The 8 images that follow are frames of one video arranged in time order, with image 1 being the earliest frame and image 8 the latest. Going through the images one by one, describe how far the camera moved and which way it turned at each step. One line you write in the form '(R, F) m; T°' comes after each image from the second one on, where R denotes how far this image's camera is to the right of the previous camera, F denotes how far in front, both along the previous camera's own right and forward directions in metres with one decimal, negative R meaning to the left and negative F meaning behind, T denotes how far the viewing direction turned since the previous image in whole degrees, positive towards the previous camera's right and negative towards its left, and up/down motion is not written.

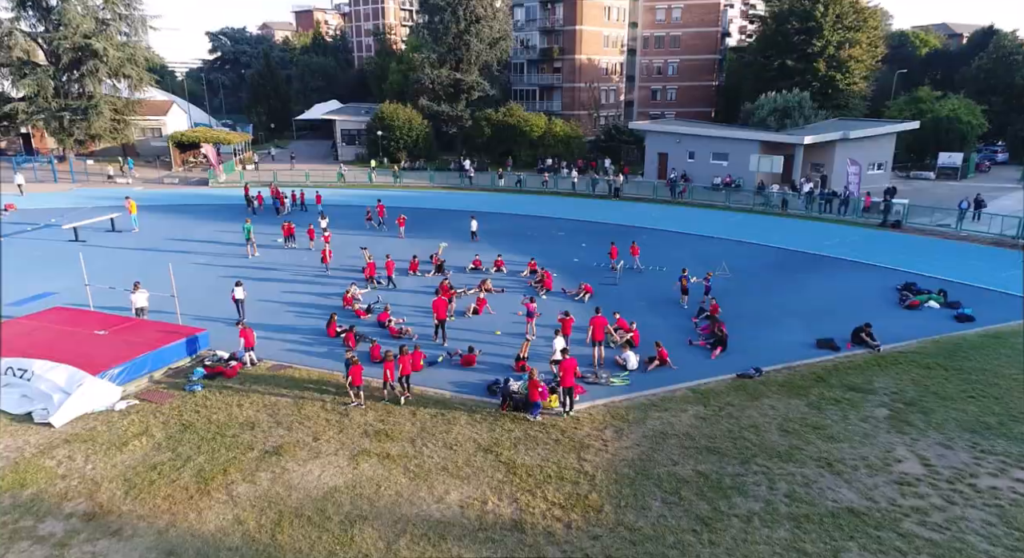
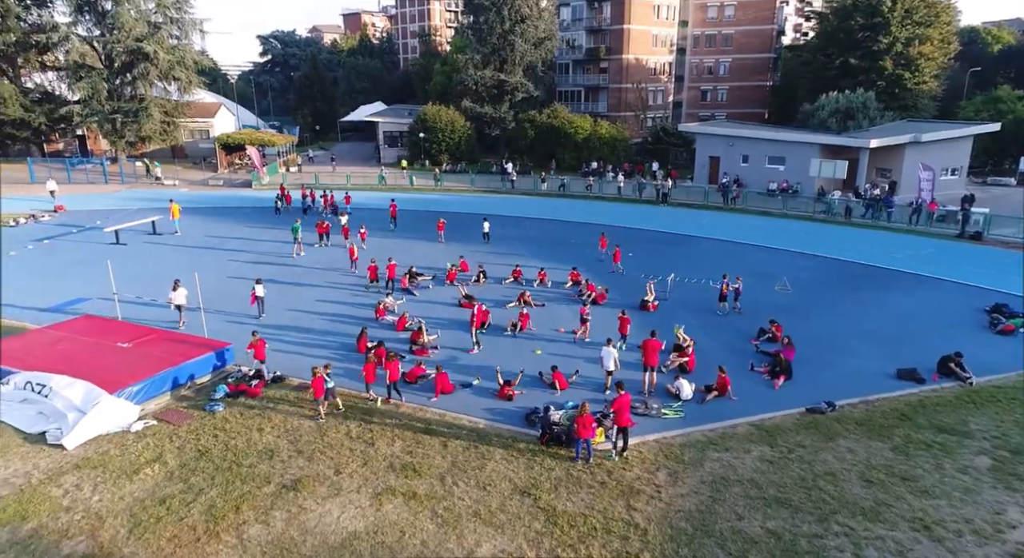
(0.0, +1.2) m; -4°
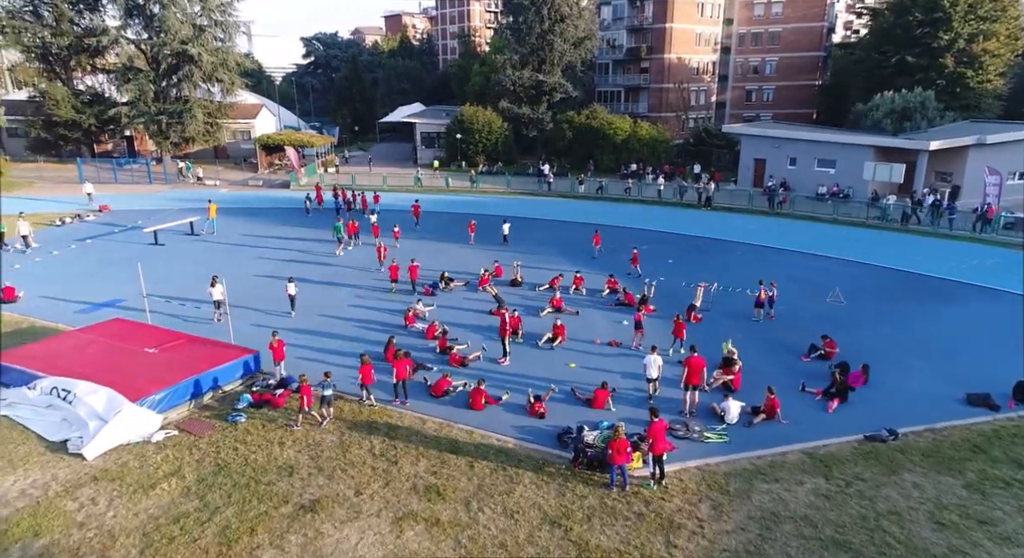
(+0.1, +0.7) m; -3°
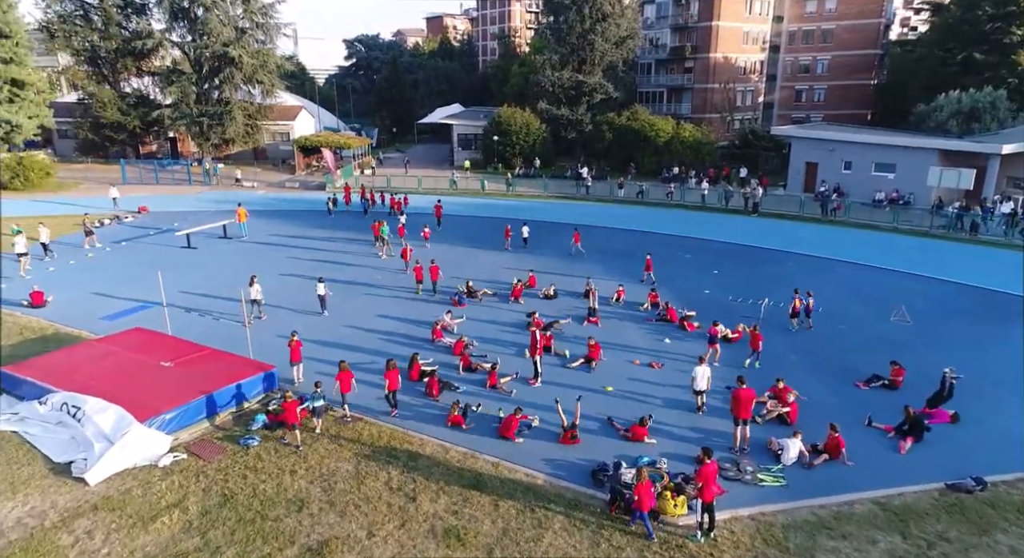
(+0.1, +1.1) m; -3°
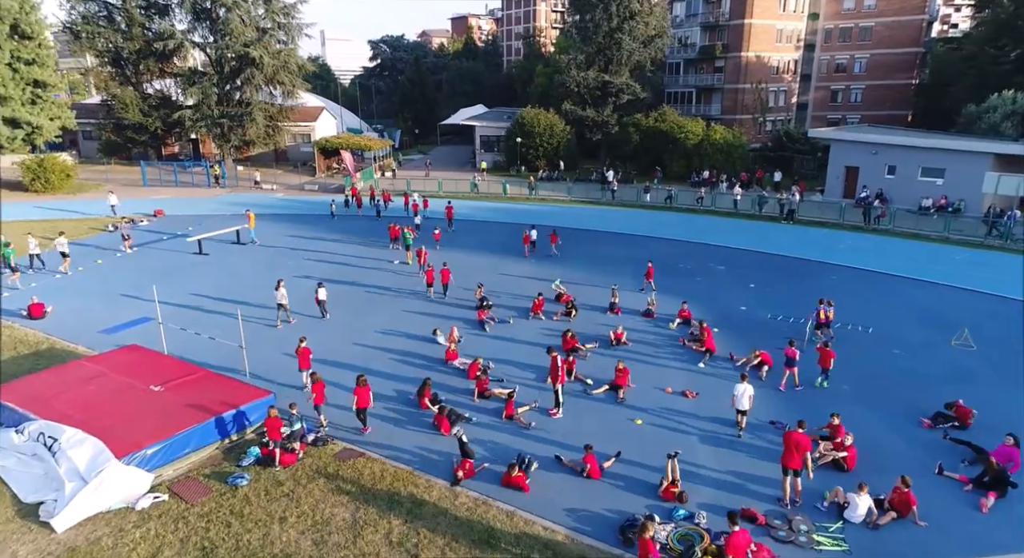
(+0.1, +1.3) m; -2°
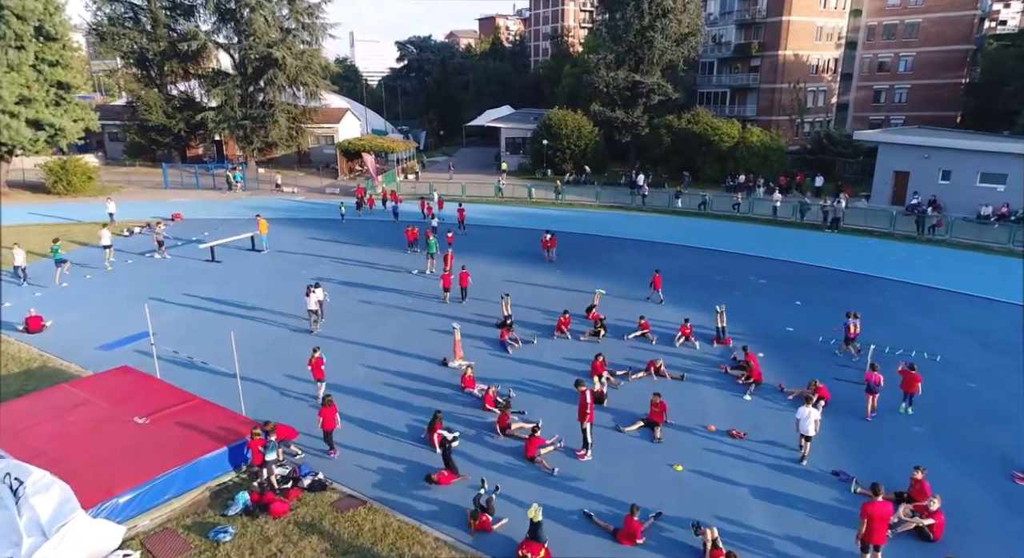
(0.0, +1.5) m; -2°
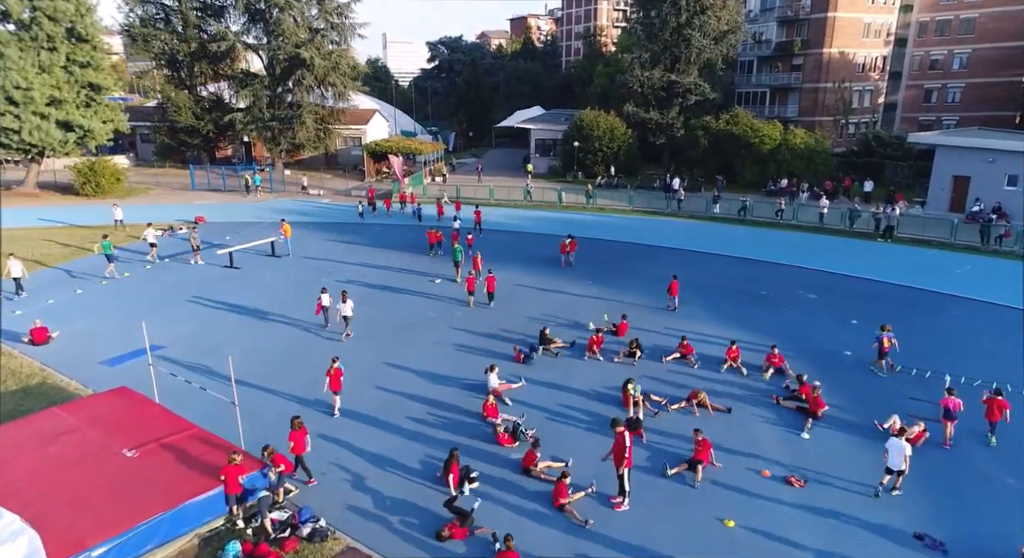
(0.0, +1.4) m; -3°
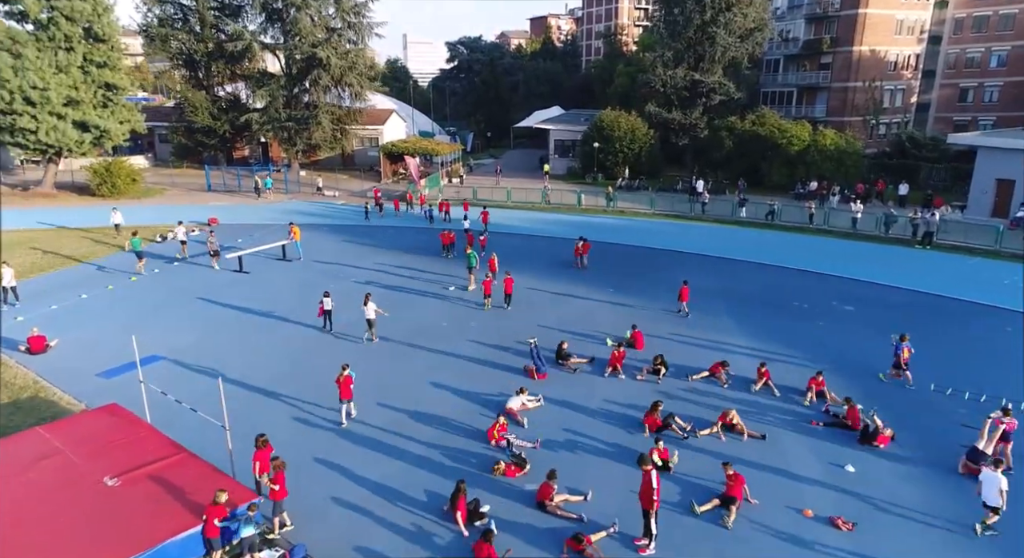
(0.0, +1.0) m; -2°
